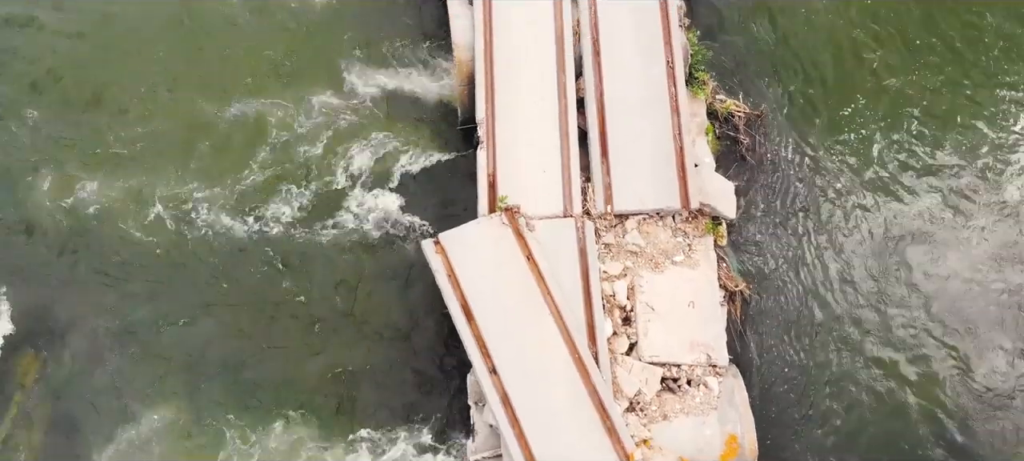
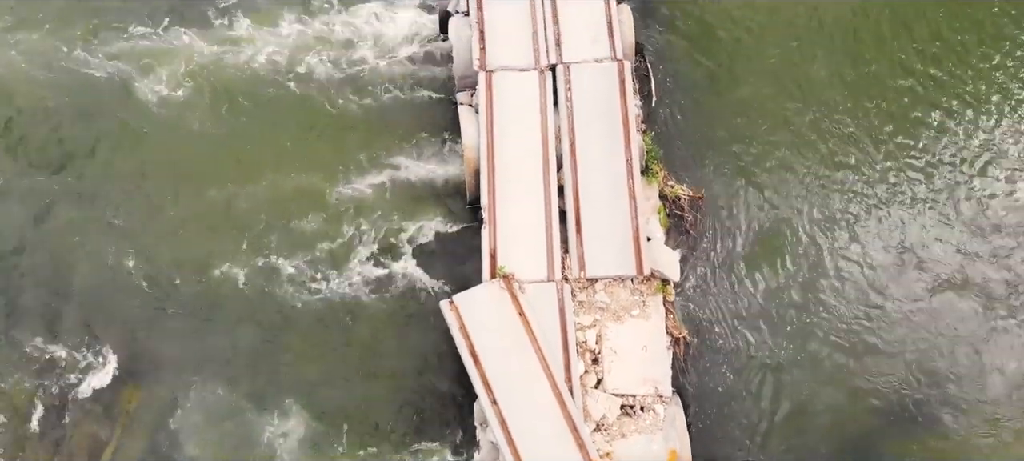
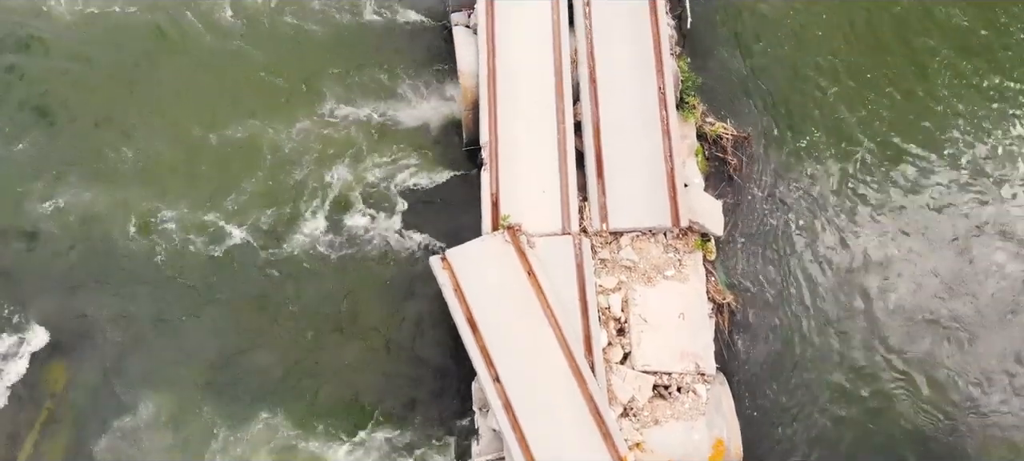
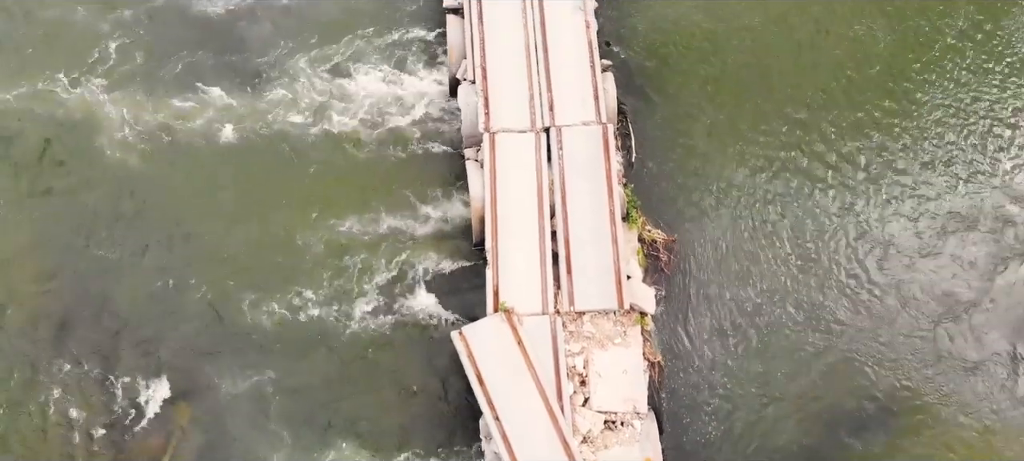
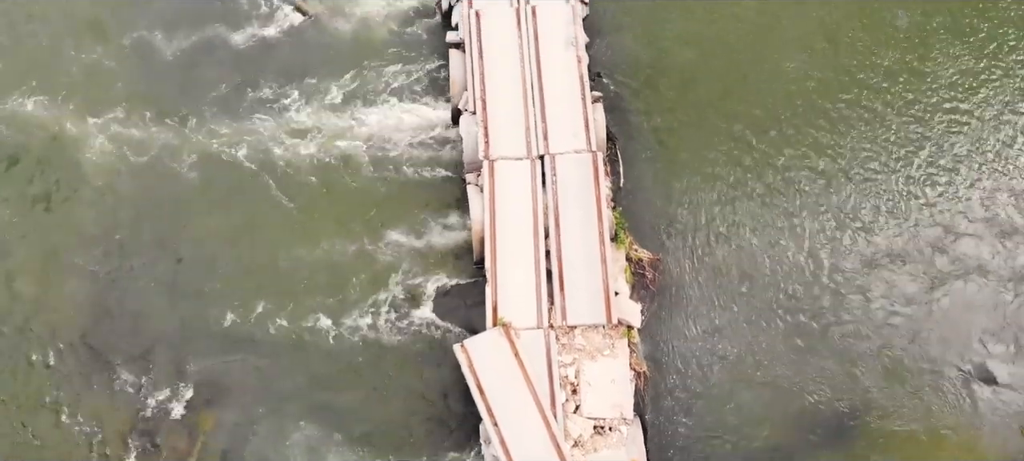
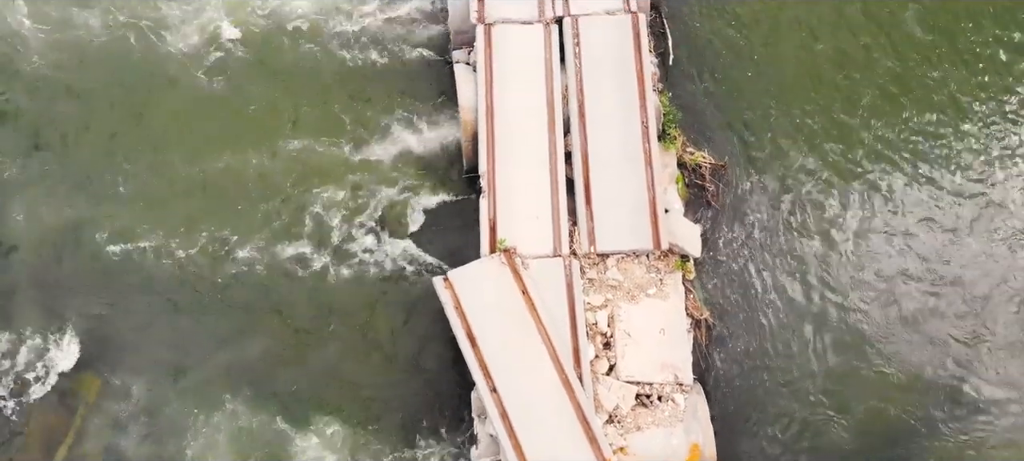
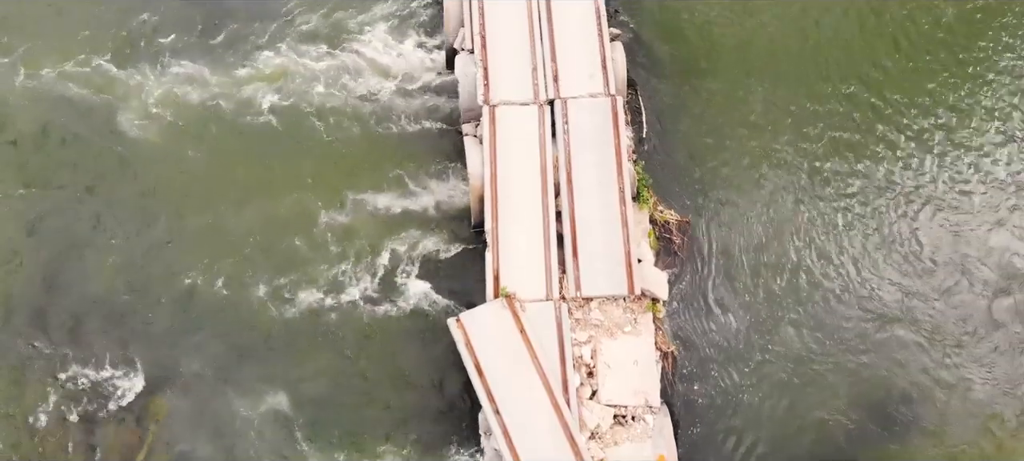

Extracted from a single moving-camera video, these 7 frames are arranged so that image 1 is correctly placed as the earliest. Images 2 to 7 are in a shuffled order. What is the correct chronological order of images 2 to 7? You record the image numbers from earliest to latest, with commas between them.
3, 6, 2, 7, 4, 5
